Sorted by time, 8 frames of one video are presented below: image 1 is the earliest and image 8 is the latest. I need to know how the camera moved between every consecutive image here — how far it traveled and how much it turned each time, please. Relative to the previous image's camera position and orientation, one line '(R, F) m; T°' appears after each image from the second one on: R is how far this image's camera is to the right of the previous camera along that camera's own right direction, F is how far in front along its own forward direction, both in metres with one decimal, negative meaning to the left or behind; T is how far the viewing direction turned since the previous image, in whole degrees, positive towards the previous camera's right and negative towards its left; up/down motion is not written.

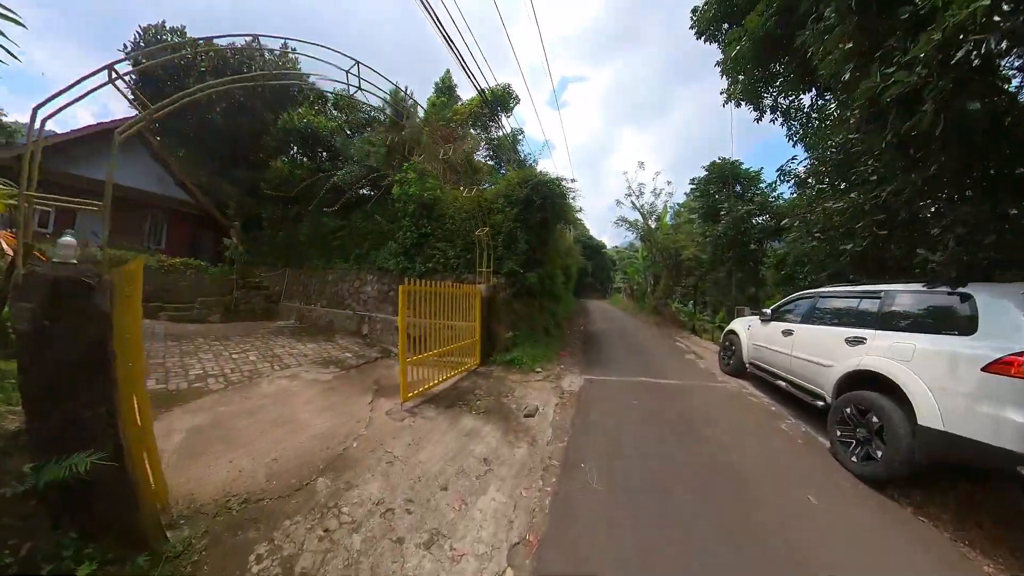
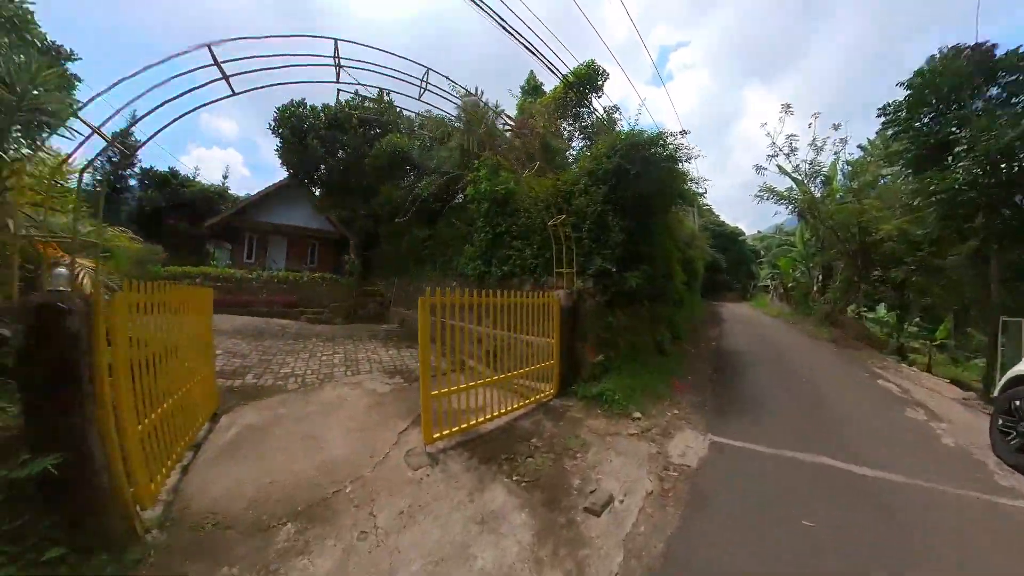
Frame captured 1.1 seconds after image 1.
(+1.0, +2.0) m; -26°
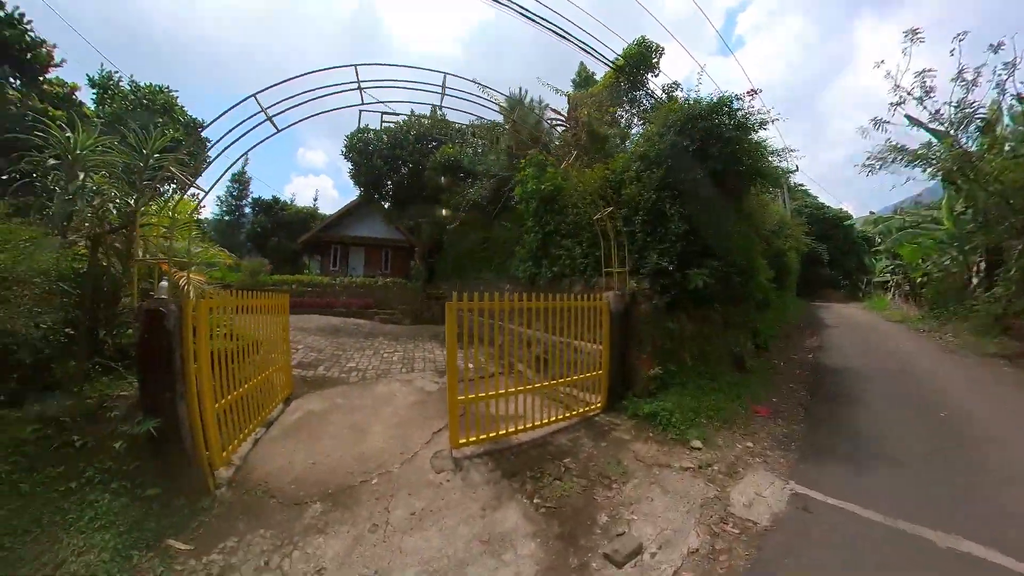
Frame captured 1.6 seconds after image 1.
(+0.7, +0.4) m; -15°
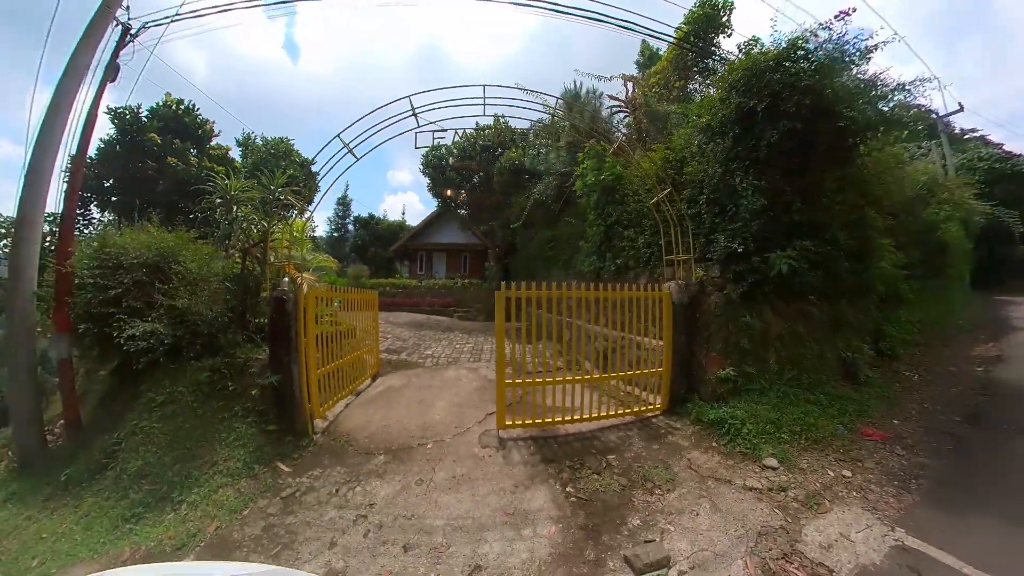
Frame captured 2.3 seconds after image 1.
(+0.6, 0.0) m; -17°
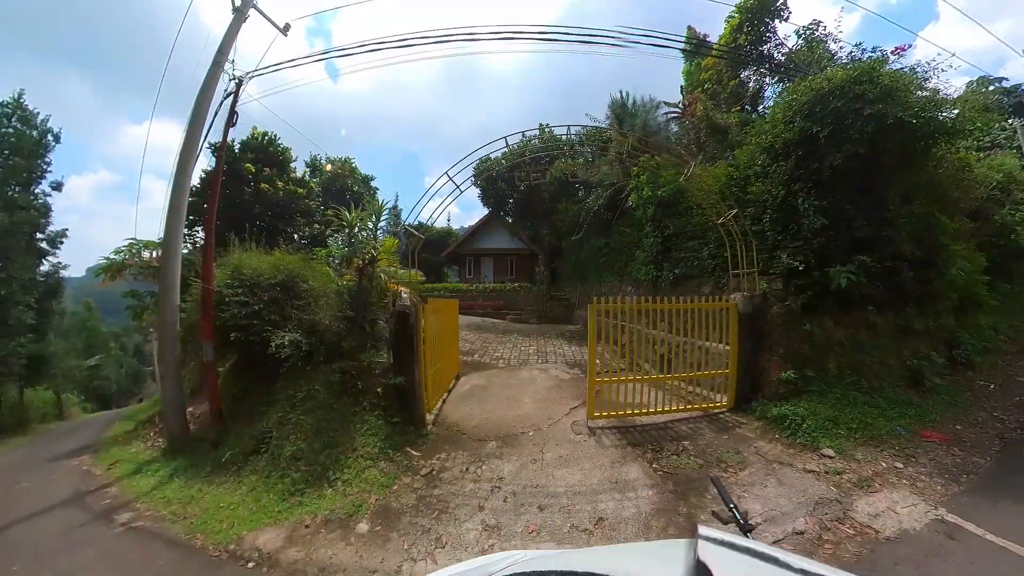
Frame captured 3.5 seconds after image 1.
(-0.9, -1.0) m; -4°
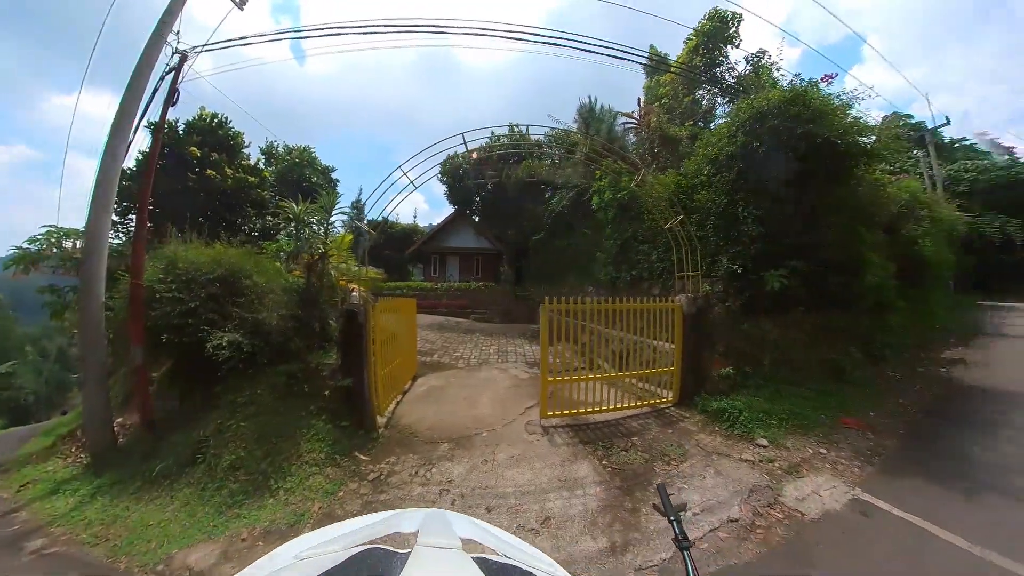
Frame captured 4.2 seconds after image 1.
(+0.3, +0.1) m; +5°
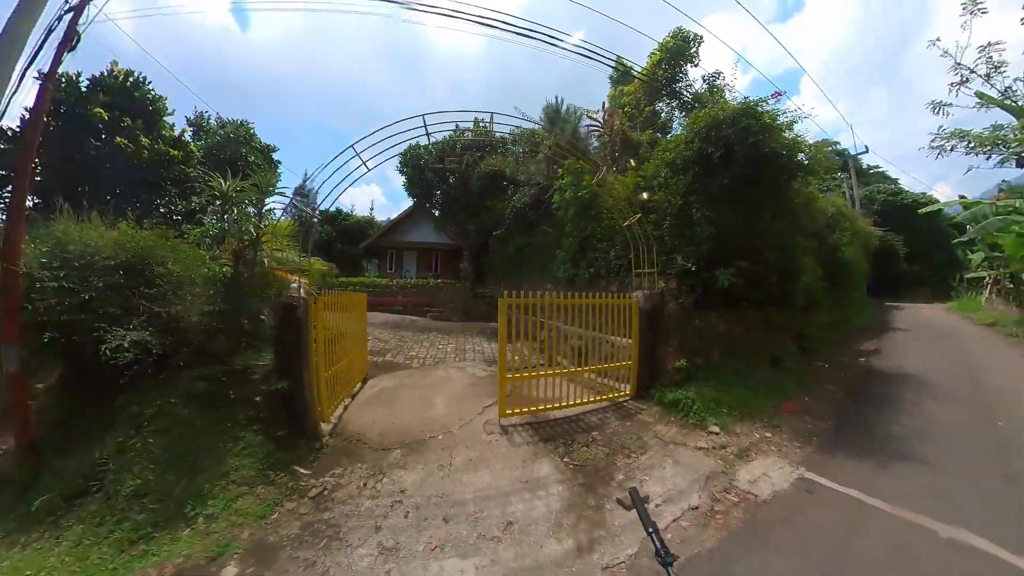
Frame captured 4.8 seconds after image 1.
(0.0, +0.2) m; +8°
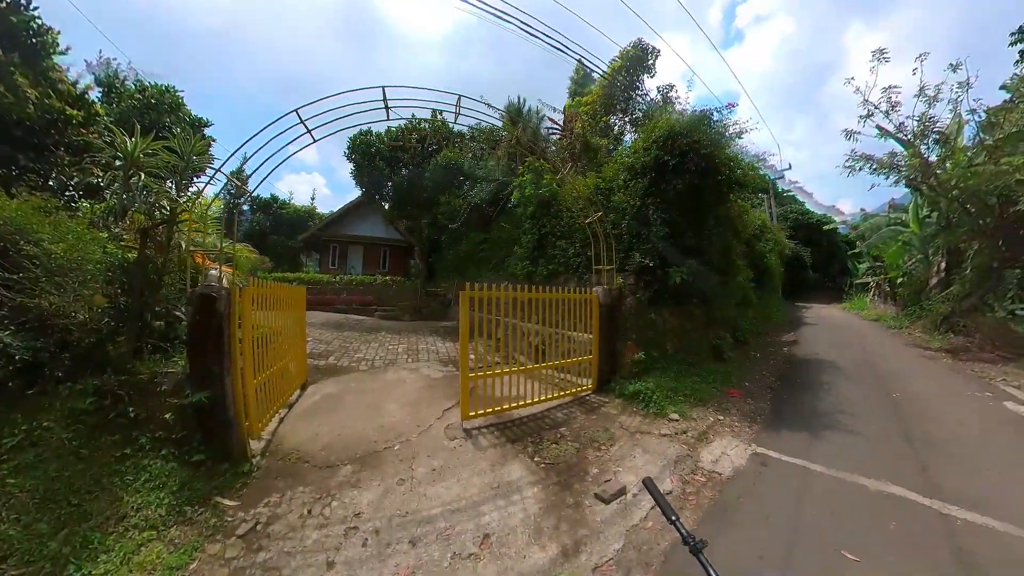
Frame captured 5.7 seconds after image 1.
(-0.3, +0.2) m; +10°
